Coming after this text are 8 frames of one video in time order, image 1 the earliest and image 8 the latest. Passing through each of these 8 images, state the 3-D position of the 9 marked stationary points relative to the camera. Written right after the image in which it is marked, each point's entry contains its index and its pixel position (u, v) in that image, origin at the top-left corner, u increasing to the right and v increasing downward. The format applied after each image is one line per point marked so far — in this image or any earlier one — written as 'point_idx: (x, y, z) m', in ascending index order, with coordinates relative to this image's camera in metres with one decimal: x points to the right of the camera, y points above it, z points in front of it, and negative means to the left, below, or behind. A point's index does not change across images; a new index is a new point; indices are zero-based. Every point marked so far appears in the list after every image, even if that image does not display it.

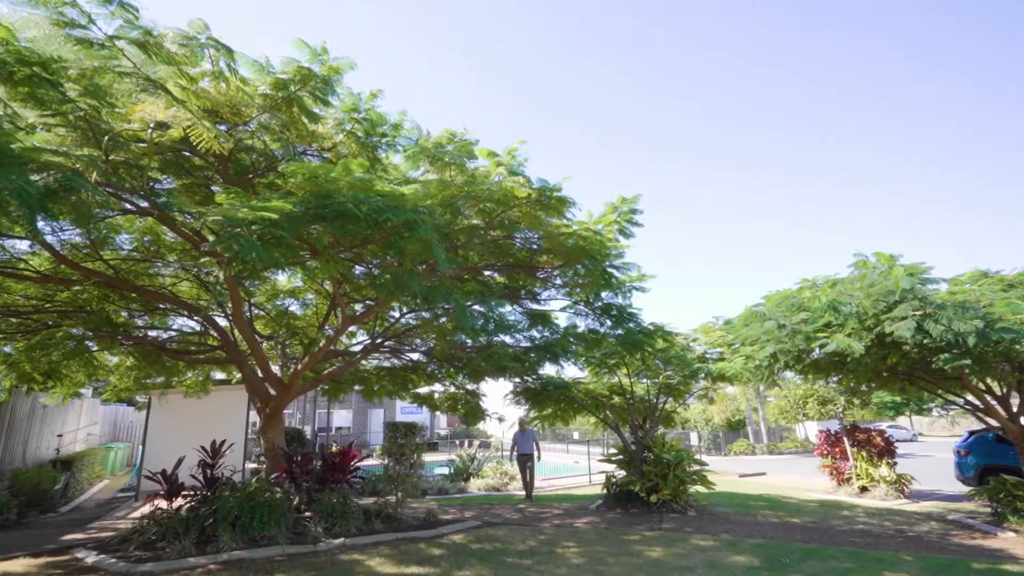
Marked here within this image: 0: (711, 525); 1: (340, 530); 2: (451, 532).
0: (+3.3, -3.9, +9.8) m
1: (-2.4, -3.4, +8.5) m
2: (-0.9, -3.6, +8.8) m
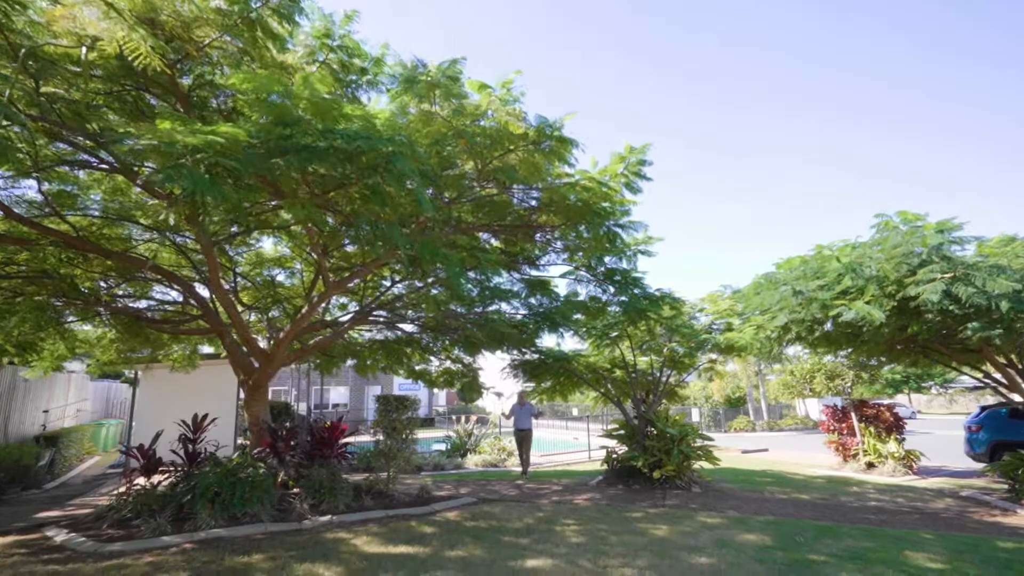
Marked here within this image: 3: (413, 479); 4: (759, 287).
0: (+3.2, -3.4, +9.4) m
1: (-2.5, -2.9, +8.0) m
2: (-0.9, -3.1, +8.3) m
3: (-1.8, -3.4, +10.7) m
4: (+4.0, 0.0, +9.7) m
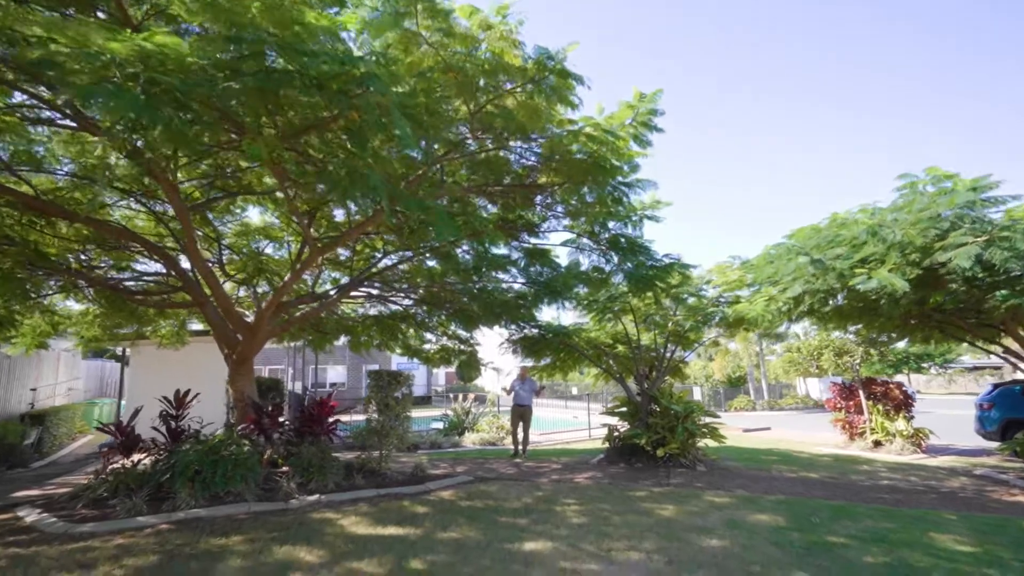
0: (+3.2, -2.9, +9.0) m
1: (-2.5, -2.5, +7.6) m
2: (-1.0, -2.7, +7.9) m
3: (-1.8, -2.9, +10.4) m
4: (+4.0, +0.5, +9.2) m
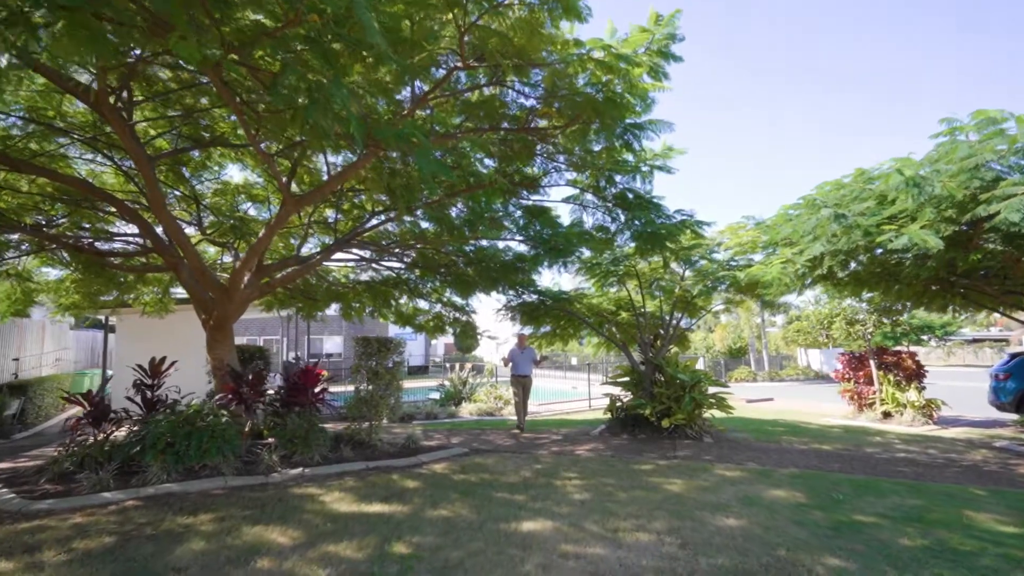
0: (+3.2, -2.4, +8.6) m
1: (-2.5, -2.0, +7.2) m
2: (-1.0, -2.2, +7.5) m
3: (-1.9, -2.3, +9.9) m
4: (+3.9, +1.0, +8.6) m
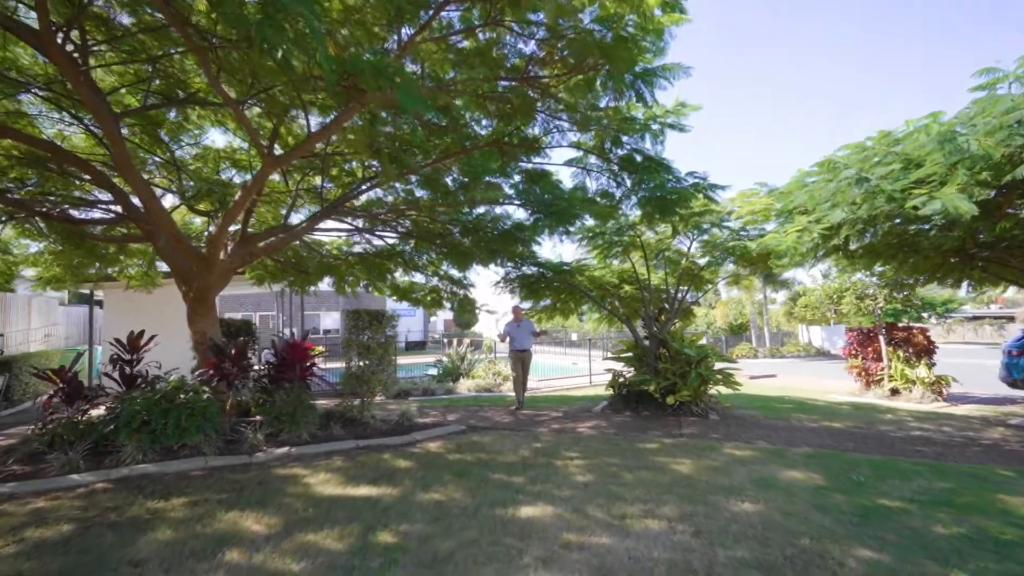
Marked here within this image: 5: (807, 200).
0: (+3.1, -2.0, +8.2) m
1: (-2.5, -1.7, +6.8) m
2: (-1.0, -1.8, +7.1) m
3: (-1.9, -1.8, +9.5) m
4: (+3.9, +1.4, +8.1) m
5: (+4.1, +1.2, +8.2) m
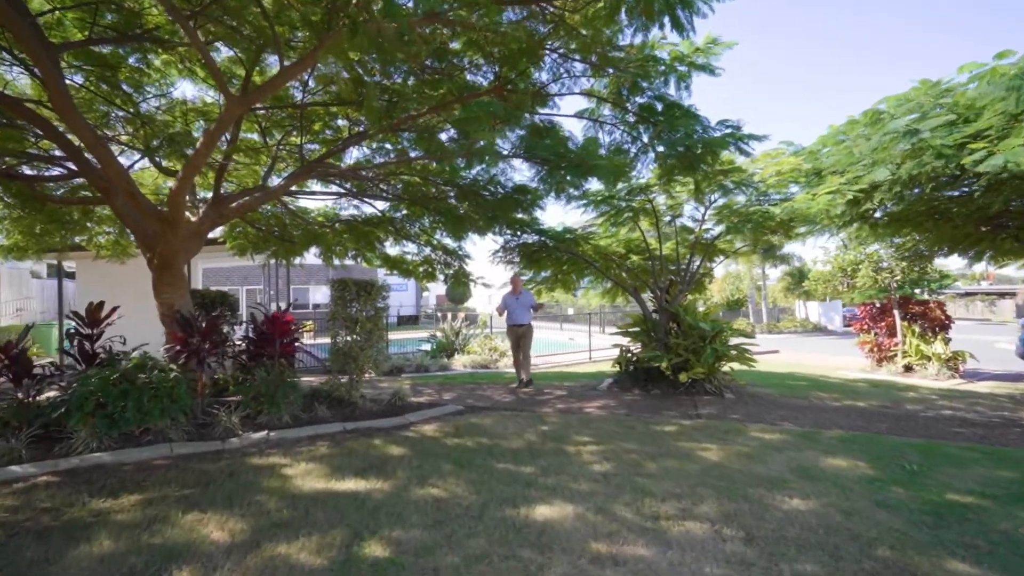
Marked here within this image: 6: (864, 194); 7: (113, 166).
0: (+3.2, -1.6, +7.6) m
1: (-2.5, -1.3, +6.1) m
2: (-1.0, -1.4, +6.4) m
3: (-1.9, -1.4, +8.8) m
4: (+4.0, +1.8, +7.3) m
5: (+4.1, +1.6, +7.5) m
6: (+4.3, +1.1, +7.3) m
7: (-3.9, +1.2, +6.0) m
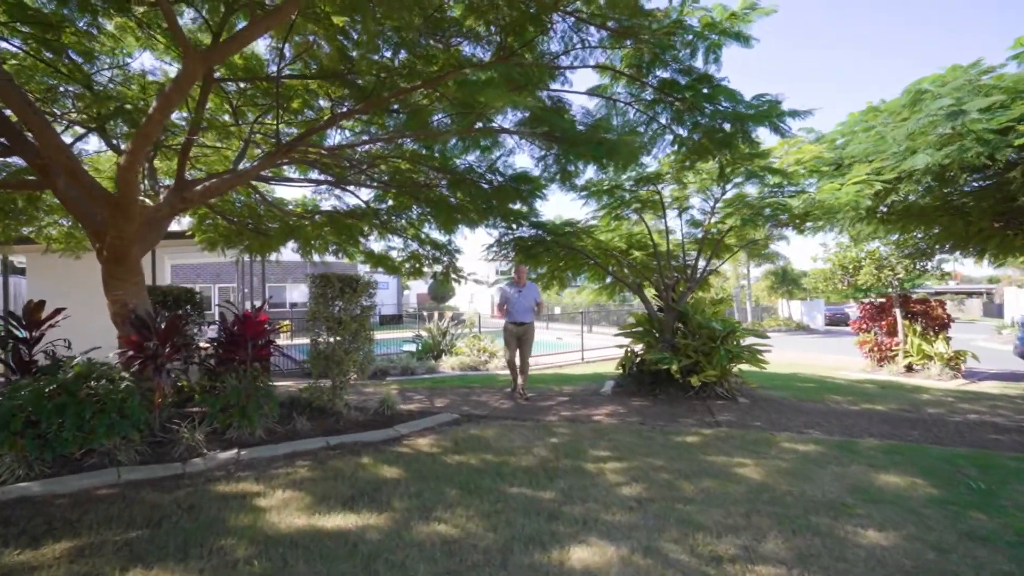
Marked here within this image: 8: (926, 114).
0: (+3.2, -1.5, +7.0) m
1: (-2.4, -1.3, +5.3) m
2: (-0.9, -1.4, +5.7) m
3: (-1.9, -1.3, +8.0) m
4: (+4.0, +1.9, +6.8) m
5: (+4.1, +1.6, +6.9) m
6: (+4.3, +1.2, +6.7) m
7: (-3.9, +1.2, +5.2) m
8: (+4.0, +1.7, +5.8) m
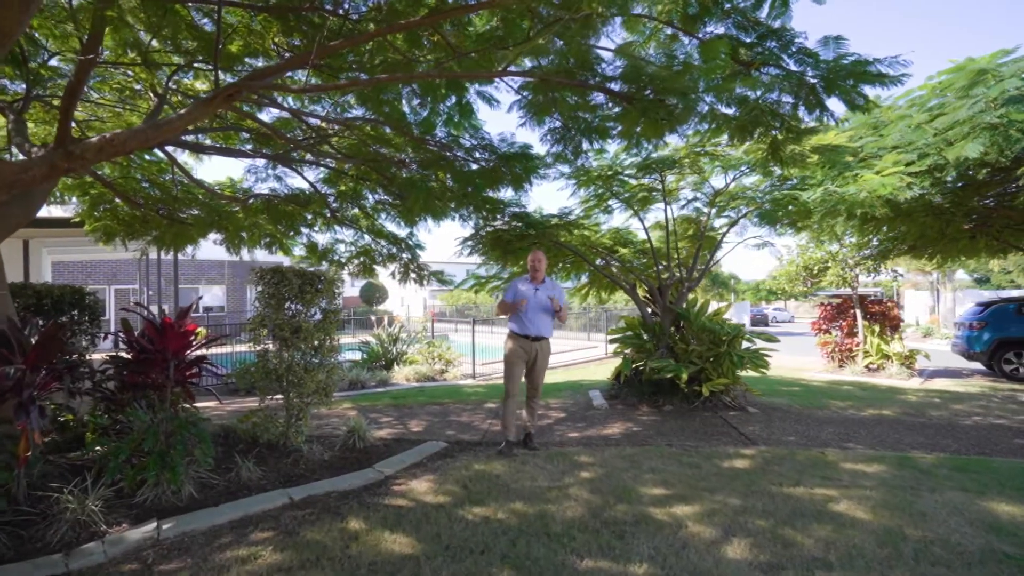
0: (+3.1, -1.5, +6.2) m
1: (-2.2, -1.3, +3.7) m
2: (-0.8, -1.4, +4.3) m
3: (-2.1, -1.3, +6.5) m
4: (+3.9, +1.9, +6.1) m
5: (+4.0, +1.7, +6.3) m
6: (+4.2, +1.2, +6.1) m
7: (-3.7, +1.3, +3.4) m
8: (+4.0, +1.8, +5.1) m
